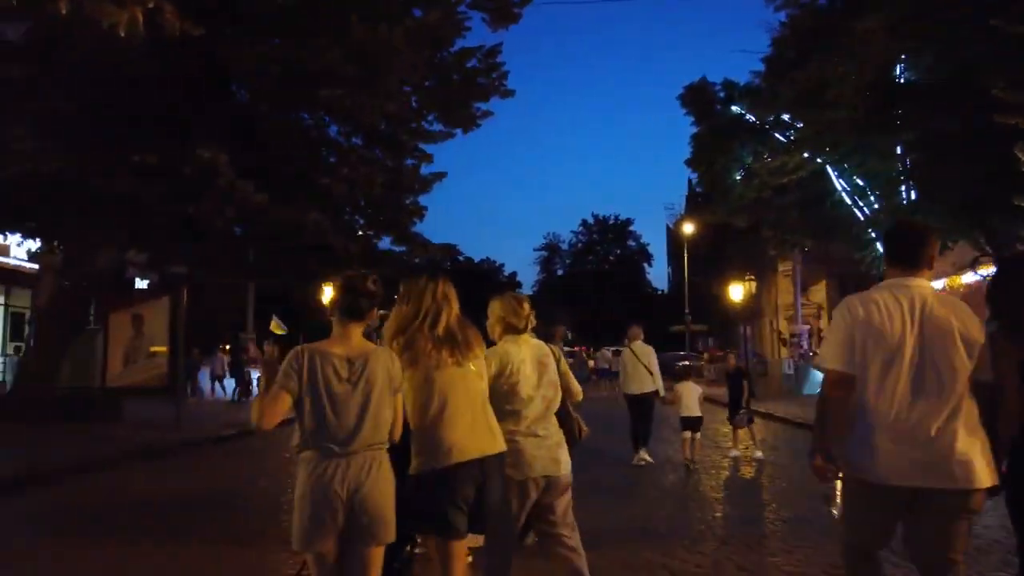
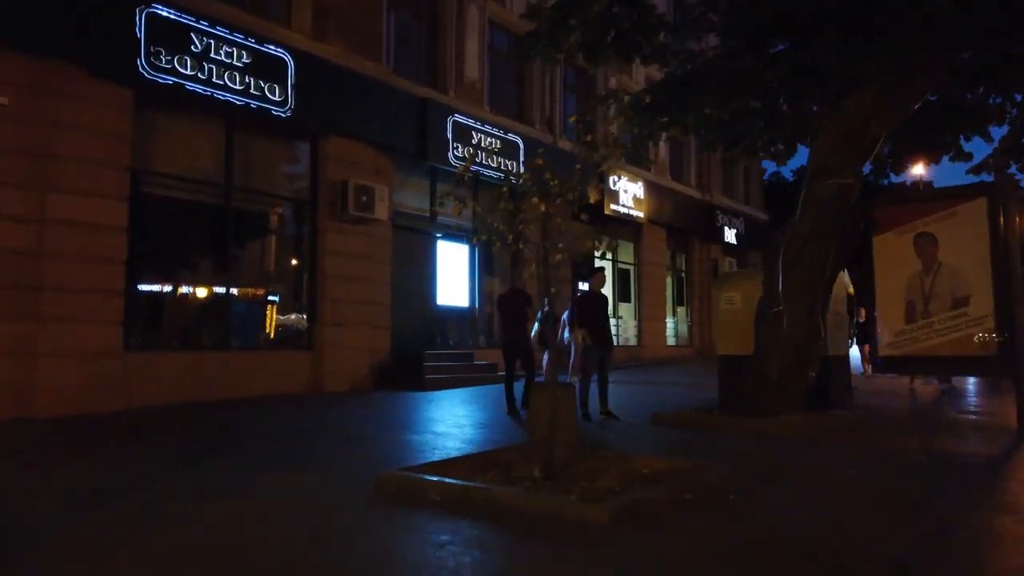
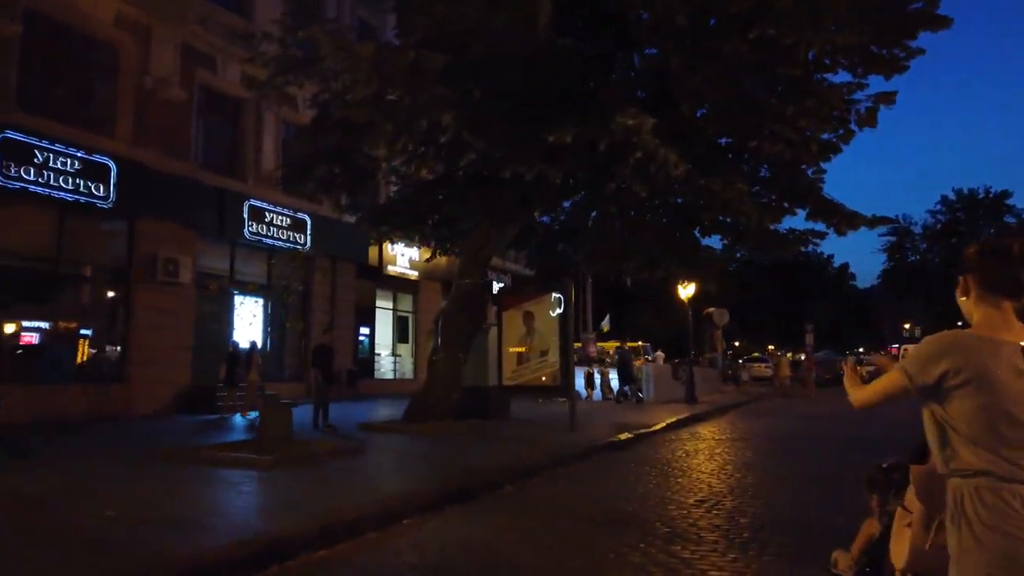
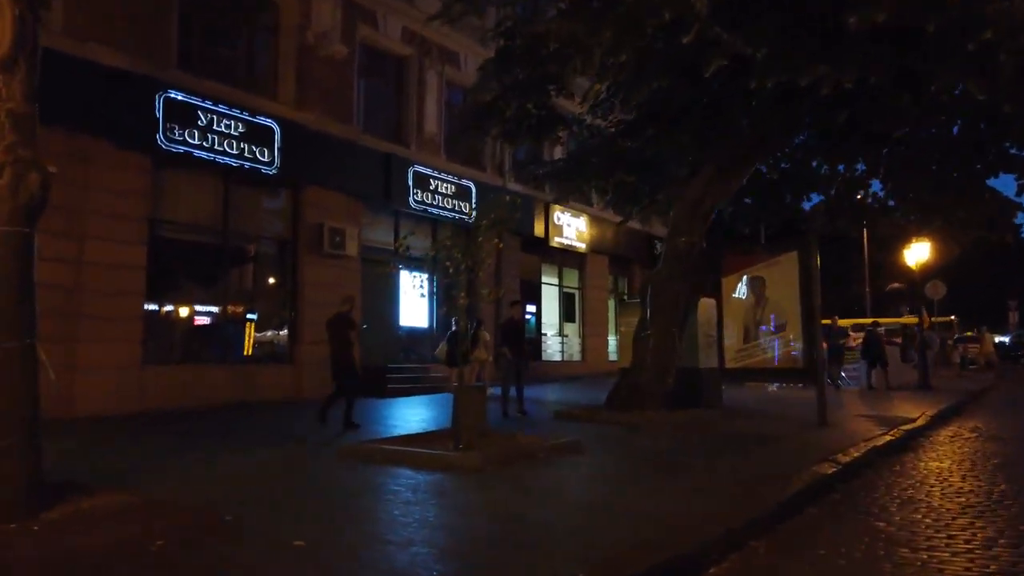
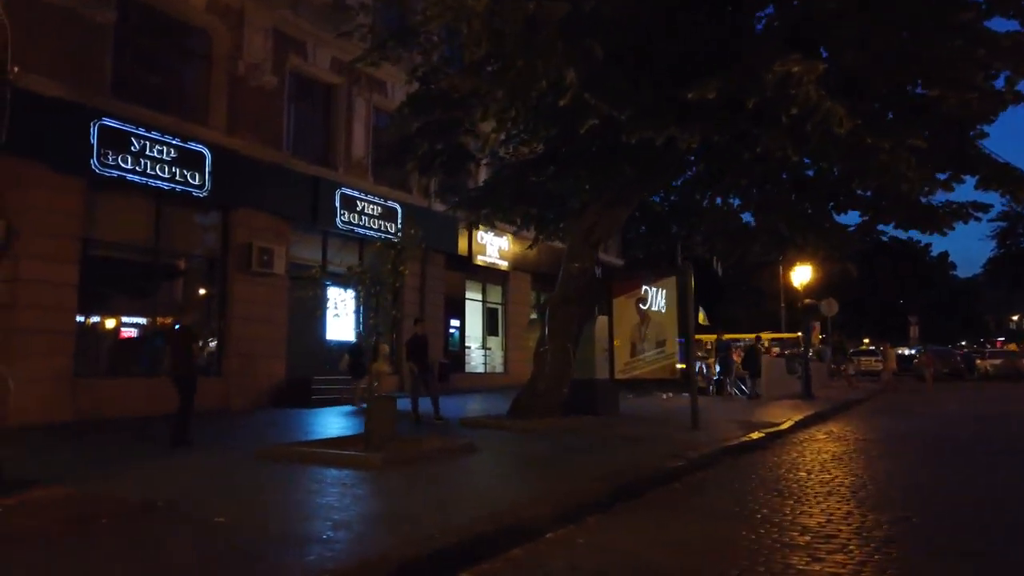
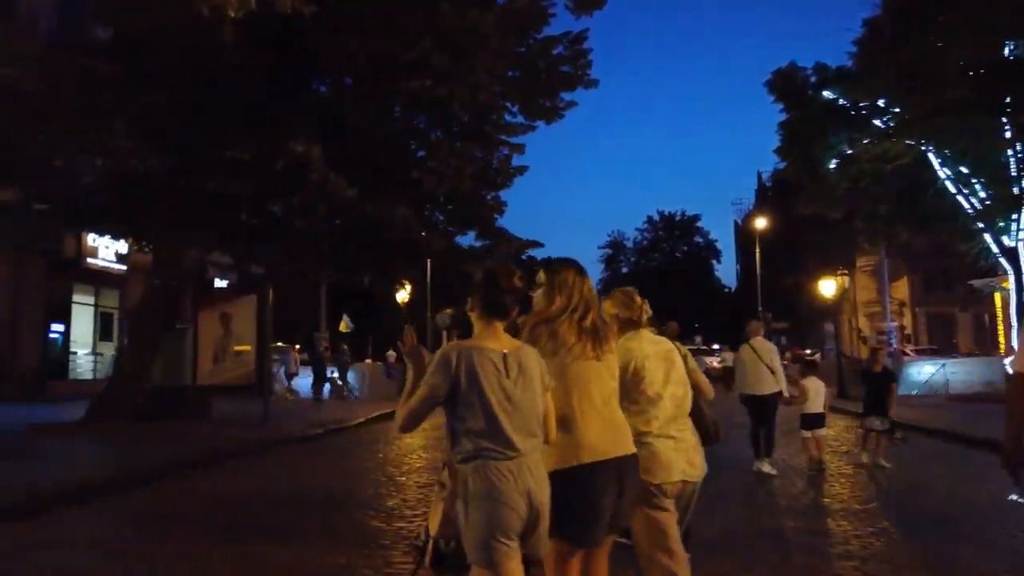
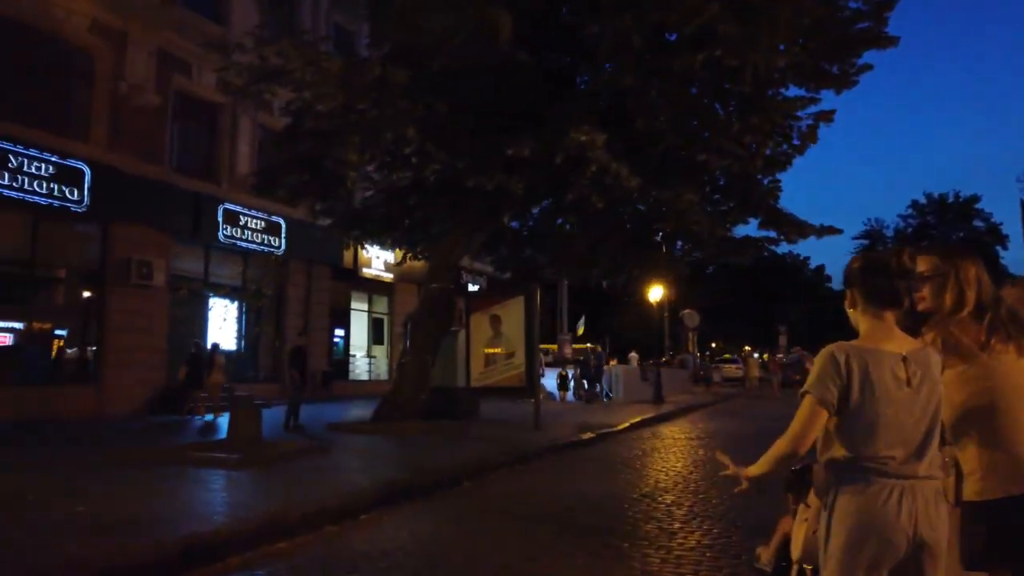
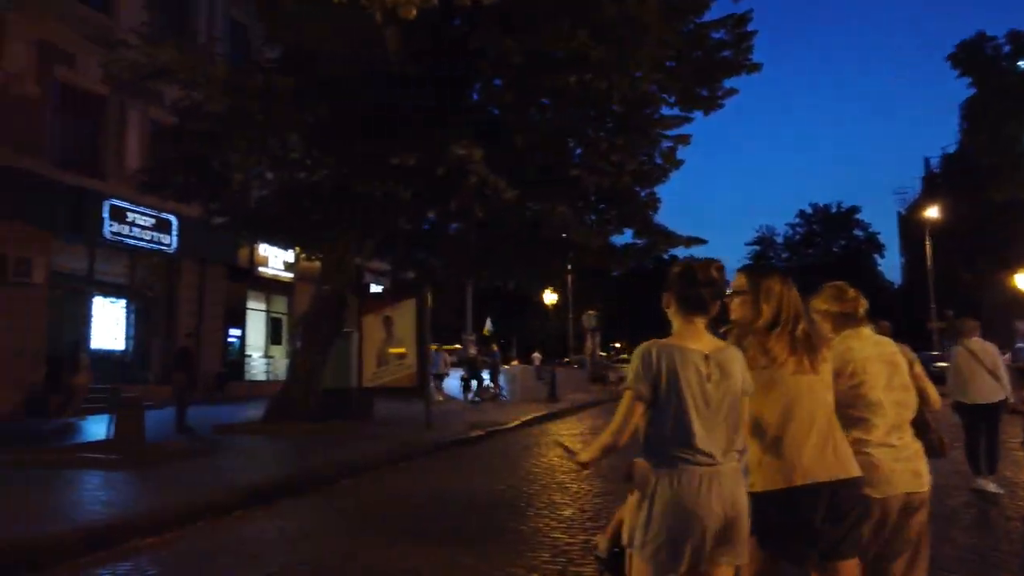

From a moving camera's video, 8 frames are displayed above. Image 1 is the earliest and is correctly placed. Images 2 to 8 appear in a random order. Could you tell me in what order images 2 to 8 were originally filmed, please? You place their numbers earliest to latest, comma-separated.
6, 8, 7, 3, 5, 4, 2
